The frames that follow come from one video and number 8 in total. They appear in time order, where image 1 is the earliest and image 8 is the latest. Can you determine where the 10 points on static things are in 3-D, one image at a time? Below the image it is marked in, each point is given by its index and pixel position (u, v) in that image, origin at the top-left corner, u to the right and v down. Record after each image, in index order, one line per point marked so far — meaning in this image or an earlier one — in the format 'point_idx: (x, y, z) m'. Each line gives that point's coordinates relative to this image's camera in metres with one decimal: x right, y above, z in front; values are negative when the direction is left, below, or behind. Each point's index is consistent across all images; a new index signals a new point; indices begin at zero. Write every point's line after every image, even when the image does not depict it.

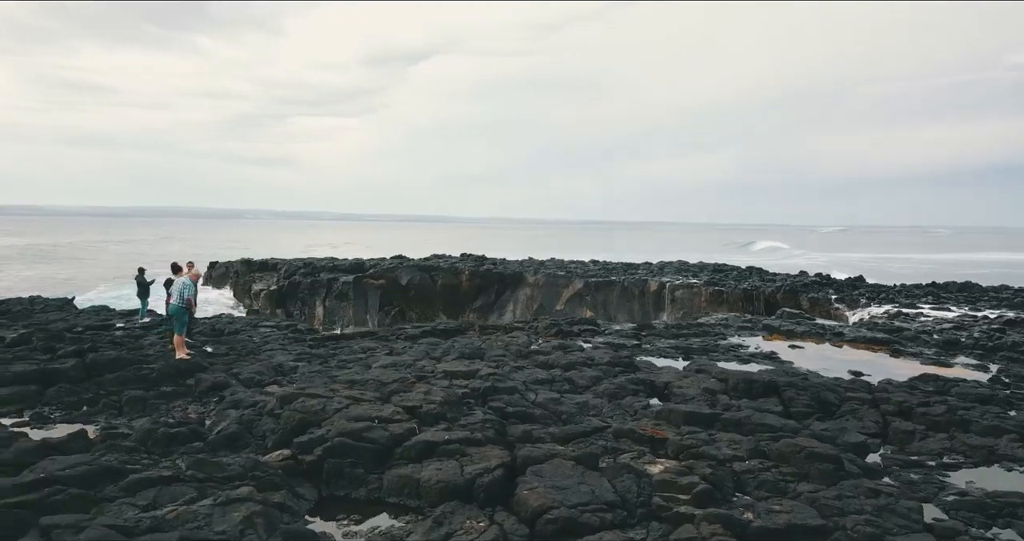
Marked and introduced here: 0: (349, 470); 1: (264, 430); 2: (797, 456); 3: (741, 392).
0: (-2.0, -2.5, +7.6) m
1: (-3.5, -2.3, +8.7) m
2: (+4.2, -2.7, +9.1) m
3: (+5.0, -2.6, +13.3) m
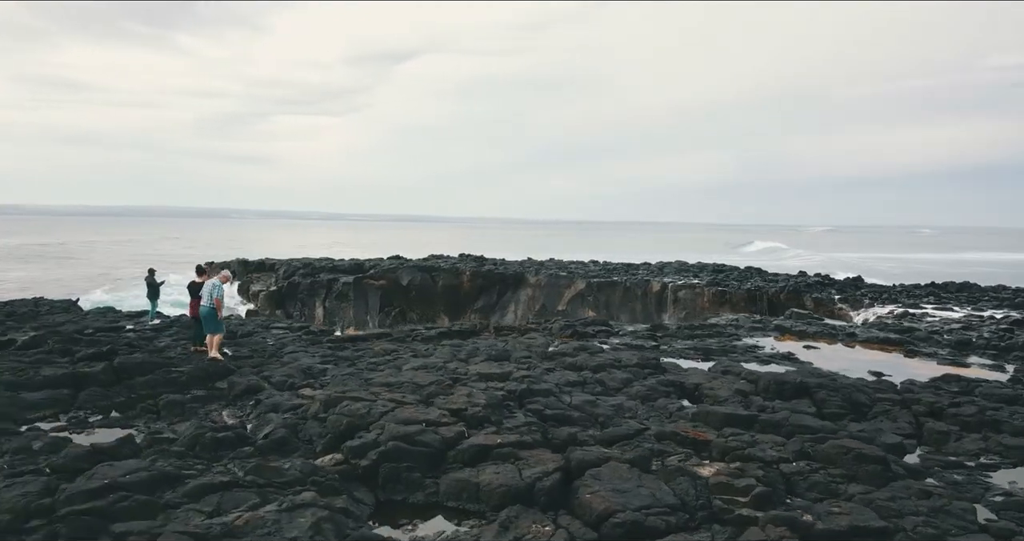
0: (-1.3, -2.5, +7.5) m
1: (-2.8, -2.3, +8.6) m
2: (+4.9, -2.7, +9.1) m
3: (+5.6, -2.7, +13.3) m
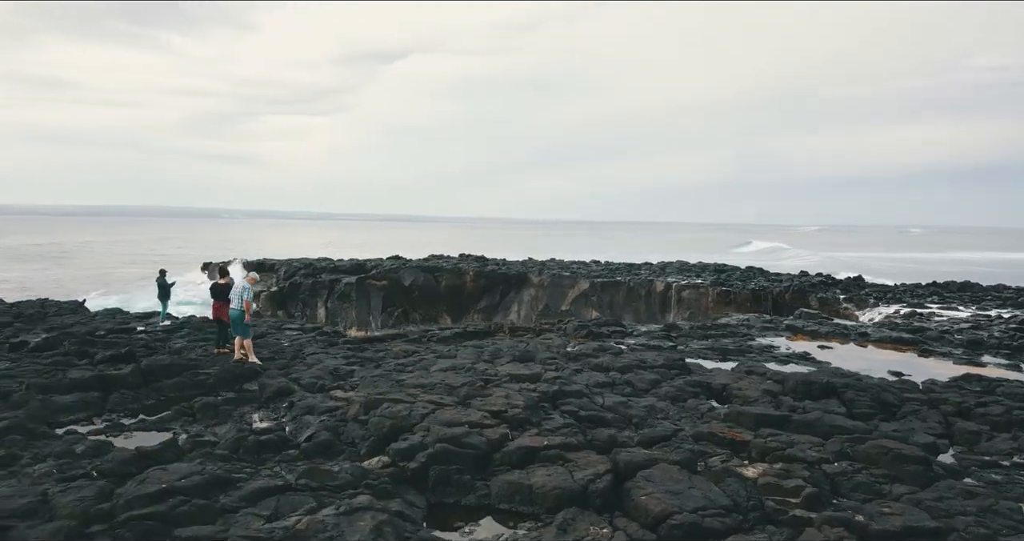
0: (-0.7, -2.5, +7.5) m
1: (-2.2, -2.3, +8.6) m
2: (+5.5, -2.7, +9.1) m
3: (+6.2, -2.7, +13.3) m
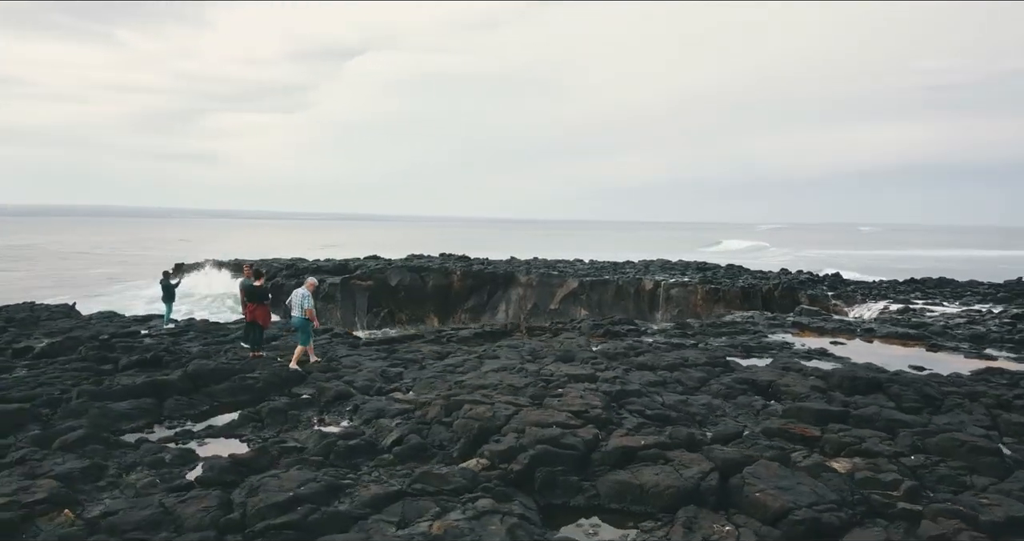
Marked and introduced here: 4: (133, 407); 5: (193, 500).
0: (+0.6, -2.5, +7.4) m
1: (-1.0, -2.3, +8.5) m
2: (+6.7, -2.7, +9.2) m
3: (+7.3, -2.6, +13.4) m
4: (-6.0, -2.1, +9.7) m
5: (-3.1, -2.2, +6.0) m
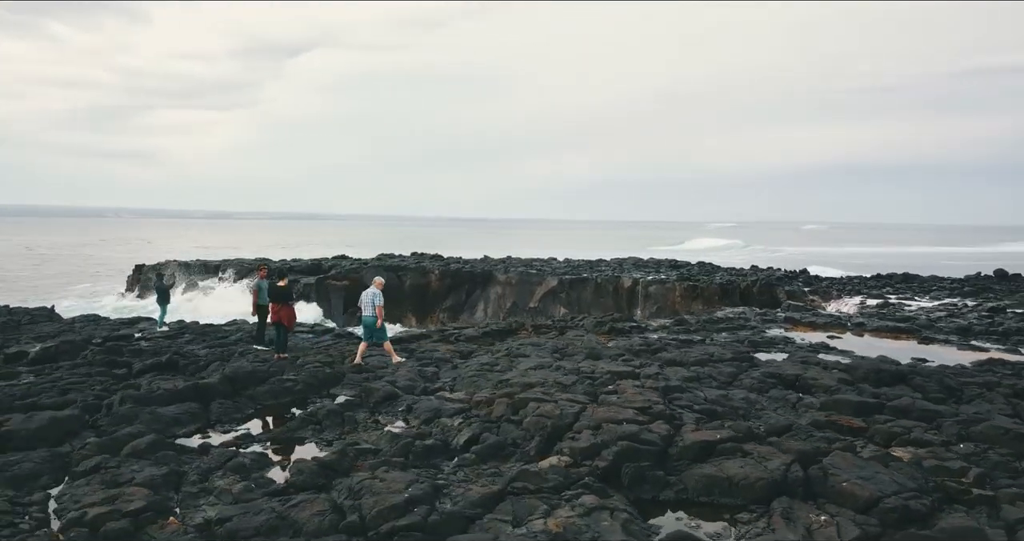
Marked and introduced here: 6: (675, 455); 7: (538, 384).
0: (+1.7, -2.4, +7.4) m
1: (0.0, -2.3, +8.4) m
2: (+7.6, -2.6, +9.5) m
3: (+8.0, -2.5, +13.8) m
4: (-5.0, -2.1, +9.4) m
5: (-2.0, -2.2, +5.8) m
6: (+2.1, -2.4, +7.9) m
7: (+0.4, -2.0, +11.1) m
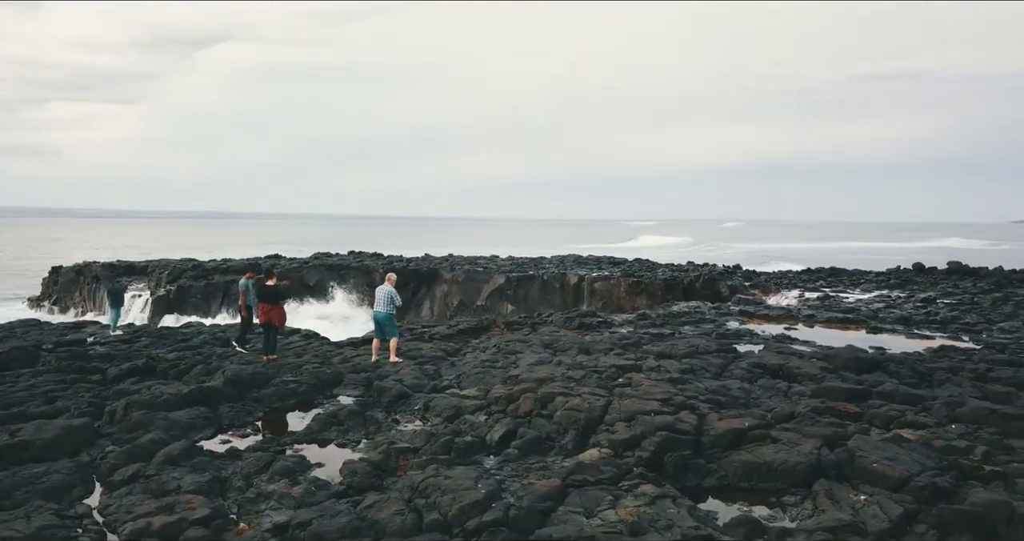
0: (+2.2, -2.4, +7.6) m
1: (+0.5, -2.2, +8.5) m
2: (+7.9, -2.5, +10.3) m
3: (+7.9, -2.3, +14.5) m
4: (-4.6, -2.1, +8.9) m
5: (-1.3, -2.2, +5.7) m
6: (+2.6, -2.3, +8.1) m
7: (+0.7, -1.9, +11.1) m
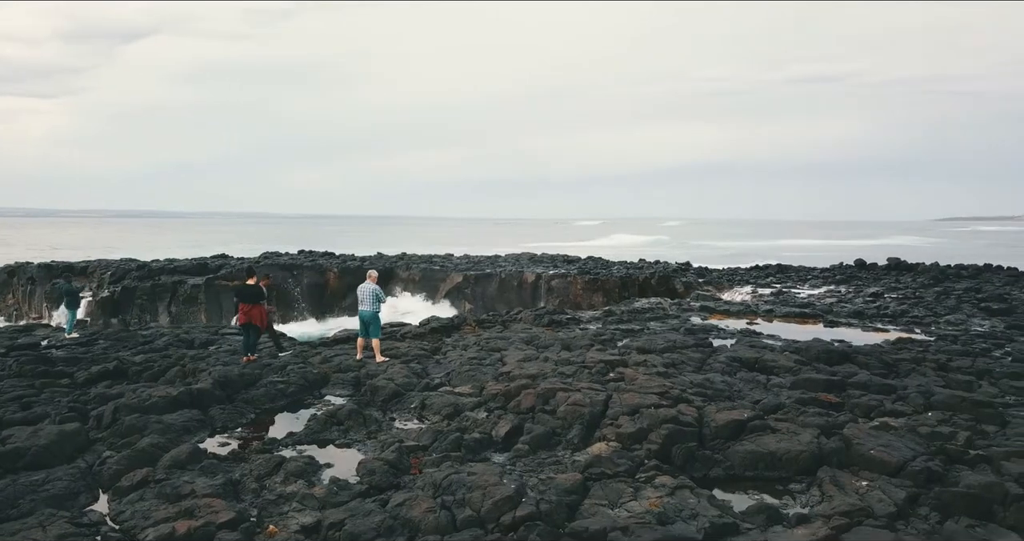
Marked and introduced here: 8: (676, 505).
0: (+2.3, -2.3, +7.8) m
1: (+0.6, -2.2, +8.5) m
2: (+7.9, -2.4, +10.9) m
3: (+7.6, -2.2, +15.1) m
4: (-4.6, -2.1, +8.6) m
5: (-1.0, -2.1, +5.6) m
6: (+2.7, -2.2, +8.3) m
7: (+0.5, -1.9, +11.2) m
8: (+1.6, -2.3, +6.1) m
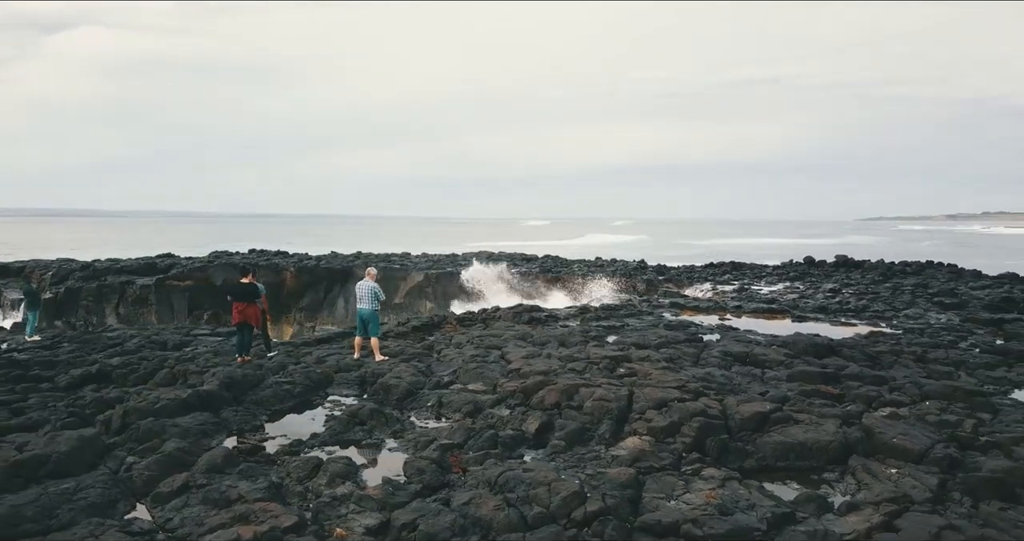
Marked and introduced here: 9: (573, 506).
0: (+2.8, -2.2, +7.9) m
1: (+1.0, -2.1, +8.5) m
2: (+8.1, -2.3, +11.3) m
3: (+7.5, -2.1, +15.6) m
4: (-4.2, -2.0, +8.3) m
5: (-0.4, -2.1, +5.5) m
6: (+3.1, -2.1, +8.4) m
7: (+0.8, -1.8, +11.2) m
8: (+2.2, -2.3, +6.2) m
9: (+0.5, -2.1, +5.5) m
